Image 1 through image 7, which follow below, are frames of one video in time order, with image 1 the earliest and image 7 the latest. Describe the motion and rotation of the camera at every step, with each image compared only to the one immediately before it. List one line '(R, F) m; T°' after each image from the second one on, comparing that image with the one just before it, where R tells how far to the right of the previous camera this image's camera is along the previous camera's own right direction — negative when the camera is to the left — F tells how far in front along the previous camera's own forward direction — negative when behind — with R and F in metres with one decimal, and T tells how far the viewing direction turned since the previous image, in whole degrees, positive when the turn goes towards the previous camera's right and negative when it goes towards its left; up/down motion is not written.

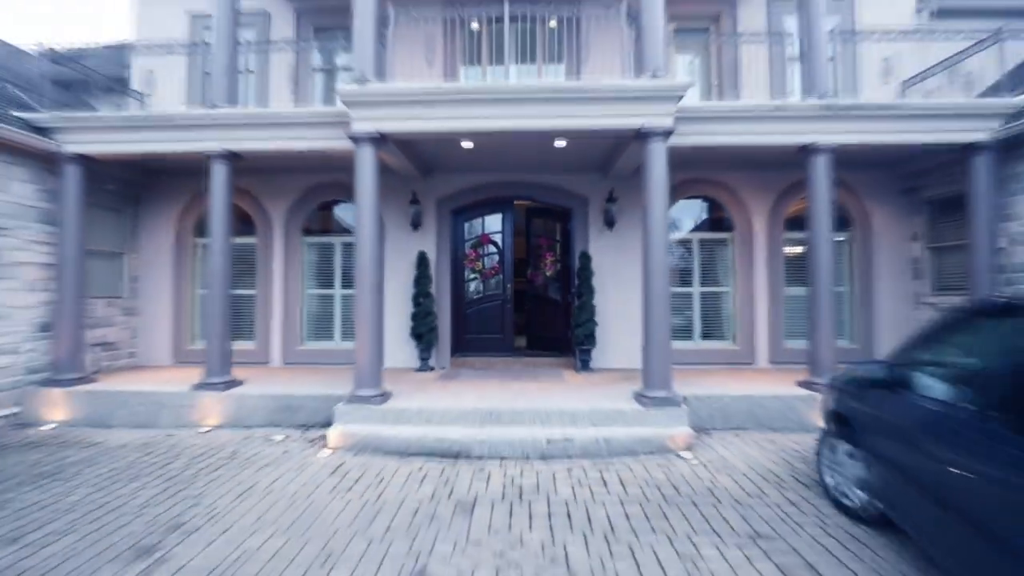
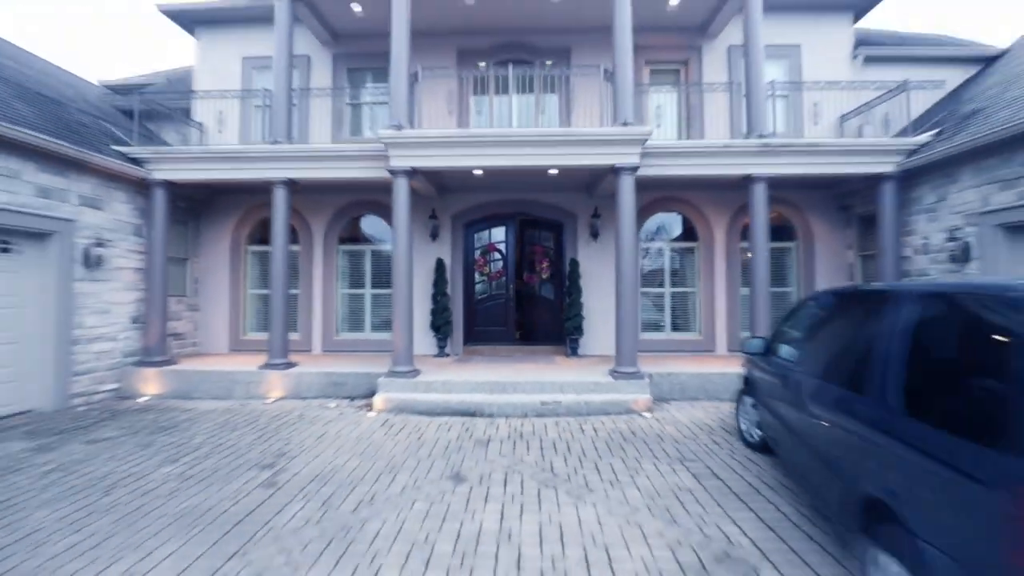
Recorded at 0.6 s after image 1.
(-0.1, -1.7) m; 0°
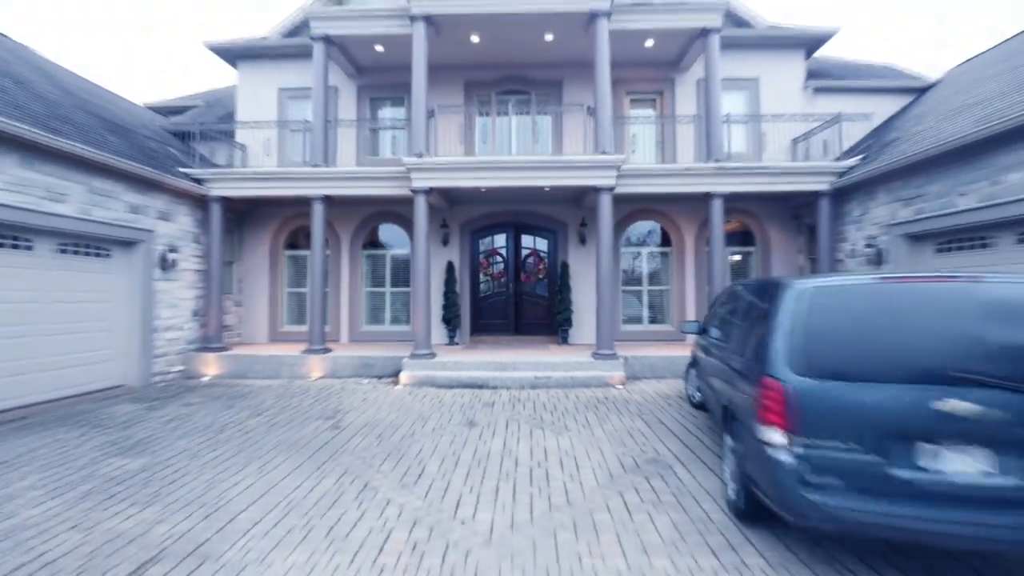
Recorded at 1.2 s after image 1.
(0.0, -1.7) m; 0°
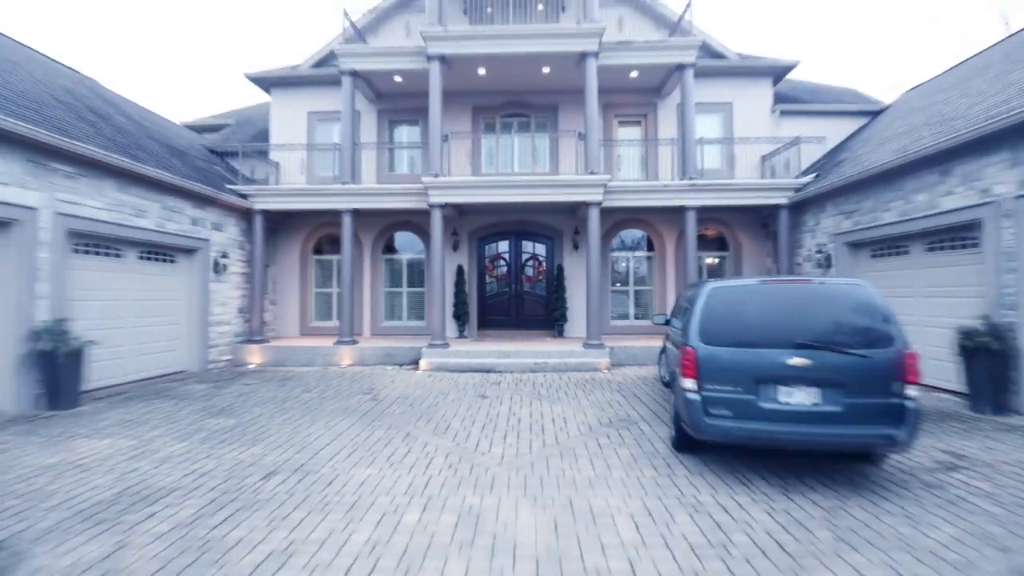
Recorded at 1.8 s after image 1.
(-0.1, -1.6) m; 0°
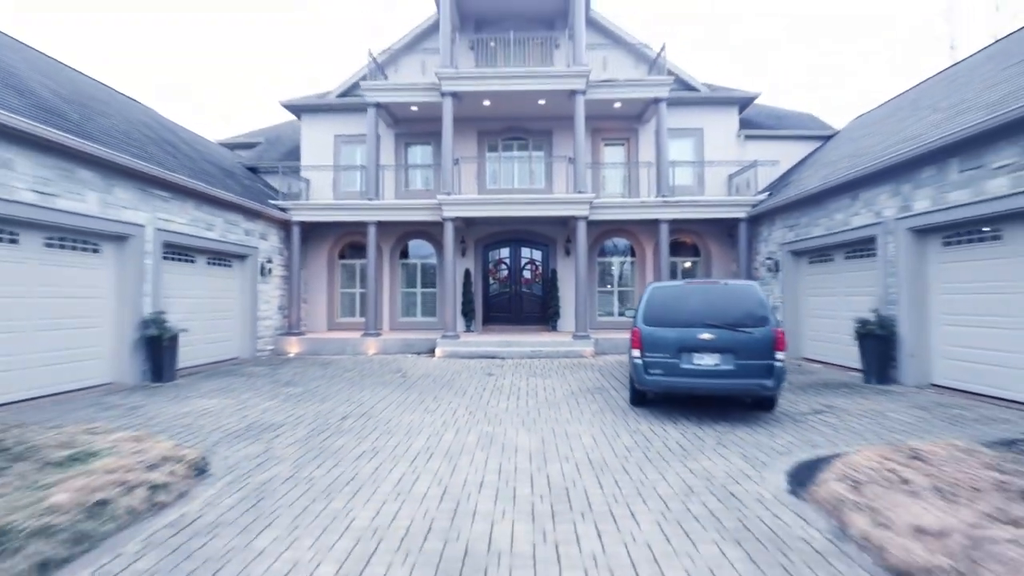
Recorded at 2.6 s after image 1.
(-0.1, -2.1) m; 0°
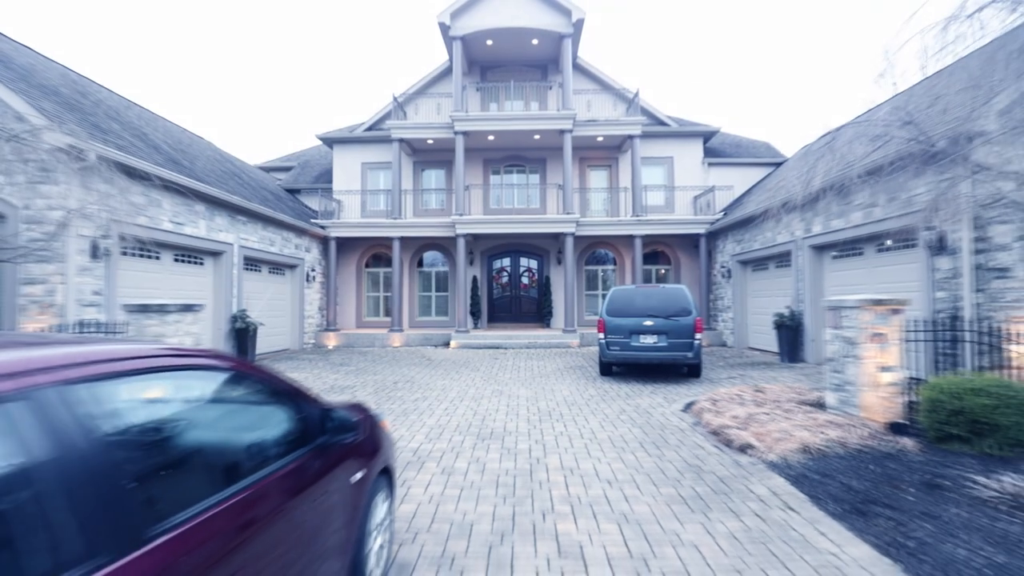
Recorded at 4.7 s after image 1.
(-0.1, -2.8) m; 0°
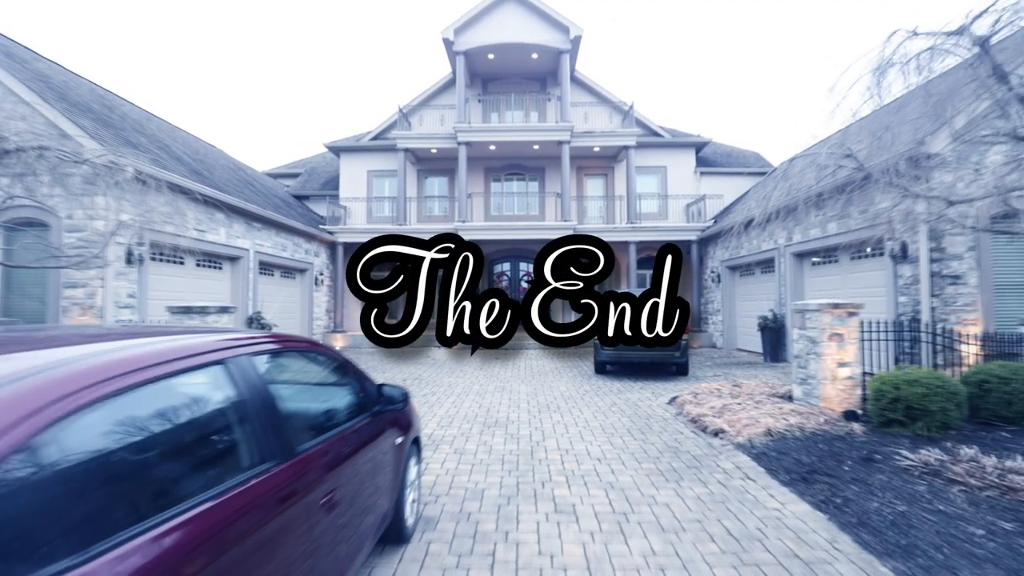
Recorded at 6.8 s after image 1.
(-0.1, -0.8) m; 0°
